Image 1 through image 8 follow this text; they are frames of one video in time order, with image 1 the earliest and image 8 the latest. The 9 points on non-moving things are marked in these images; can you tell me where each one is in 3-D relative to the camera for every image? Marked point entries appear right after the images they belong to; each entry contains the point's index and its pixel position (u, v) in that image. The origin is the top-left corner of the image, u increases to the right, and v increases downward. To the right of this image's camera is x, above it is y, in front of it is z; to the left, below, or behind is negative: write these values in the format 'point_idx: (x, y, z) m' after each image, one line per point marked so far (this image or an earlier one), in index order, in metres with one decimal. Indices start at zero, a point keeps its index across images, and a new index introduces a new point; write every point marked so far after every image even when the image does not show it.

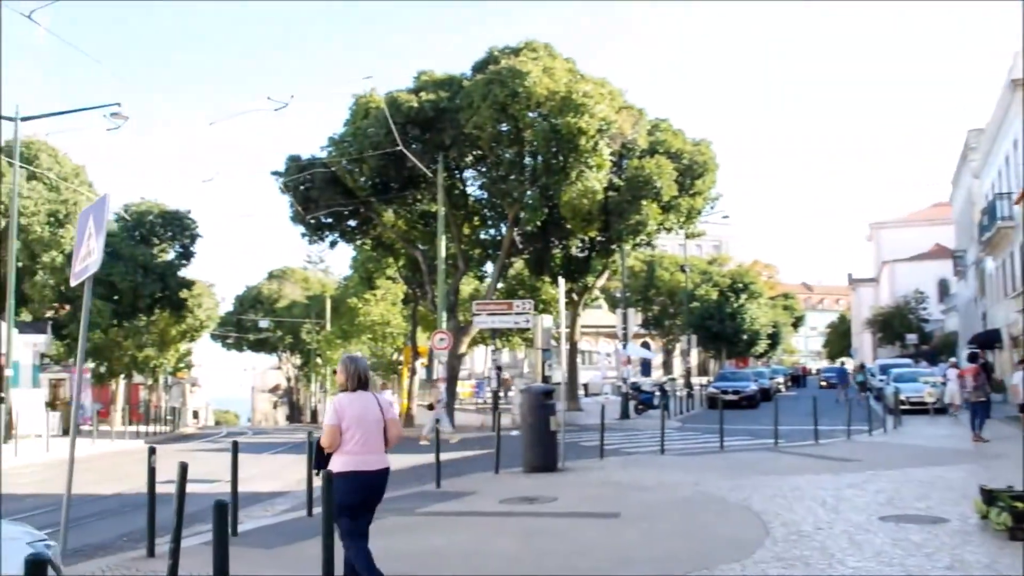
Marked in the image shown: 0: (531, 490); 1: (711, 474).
0: (+0.3, -2.8, +14.3) m
1: (+3.0, -2.8, +15.5) m
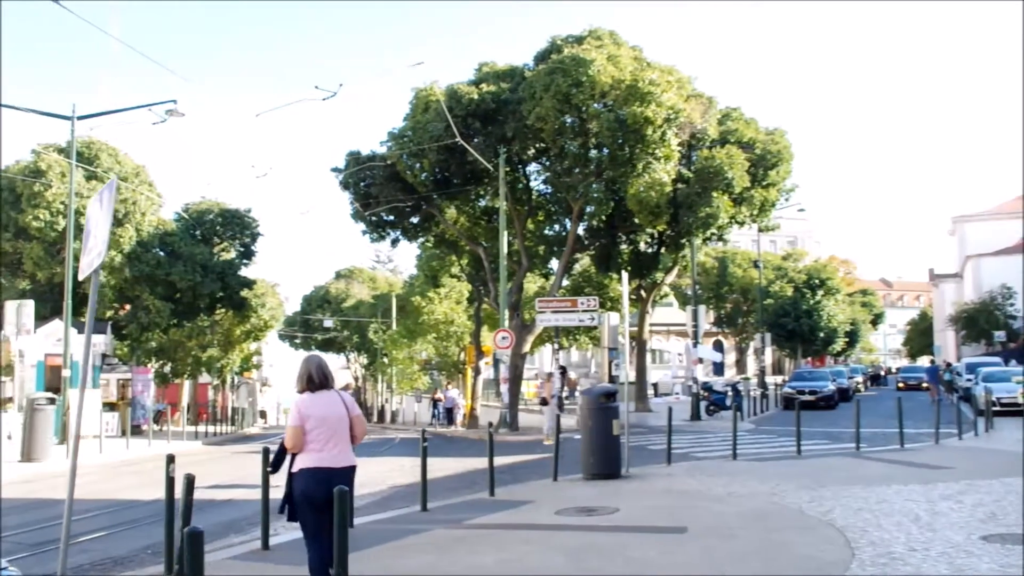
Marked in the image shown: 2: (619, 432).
0: (+1.0, -2.7, +13.2) m
1: (+3.8, -2.7, +14.2) m
2: (+1.6, -2.1, +15.5) m
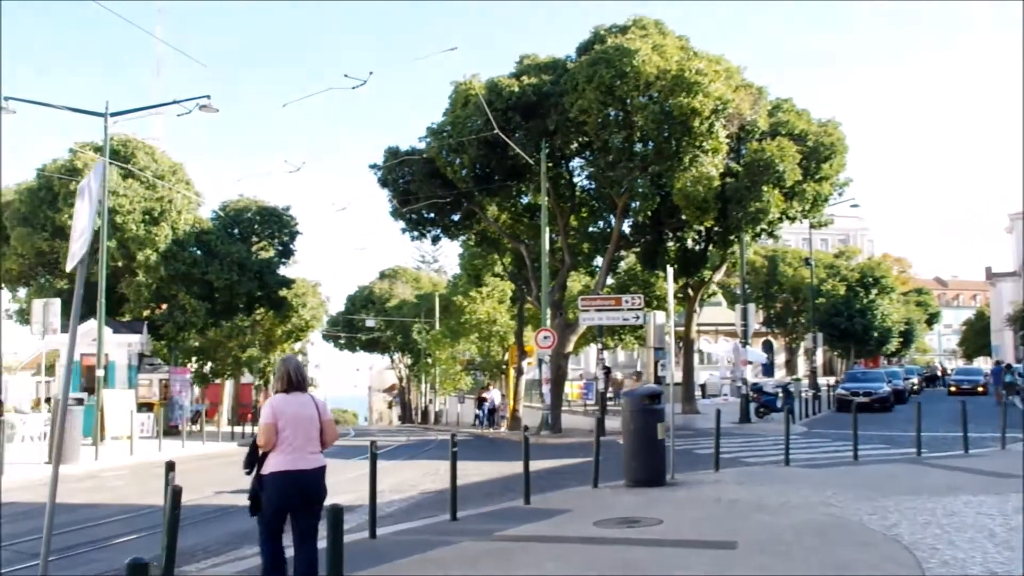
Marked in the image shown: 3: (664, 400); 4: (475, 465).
0: (+1.4, -2.6, +12.3) m
1: (+4.3, -2.6, +13.2) m
2: (+2.1, -2.1, +14.6) m
3: (+2.1, -1.6, +14.7) m
4: (-0.7, -3.3, +19.5) m
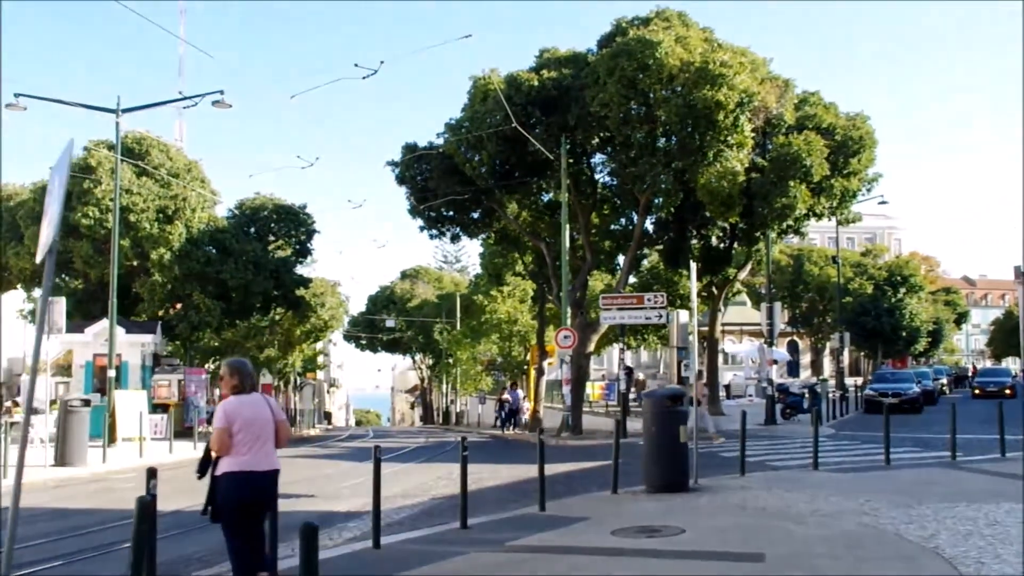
0: (+1.6, -2.6, +11.6) m
1: (+4.4, -2.5, +12.4) m
2: (+2.3, -2.0, +13.9) m
3: (+2.4, -1.5, +14.0) m
4: (-0.4, -3.3, +18.9) m
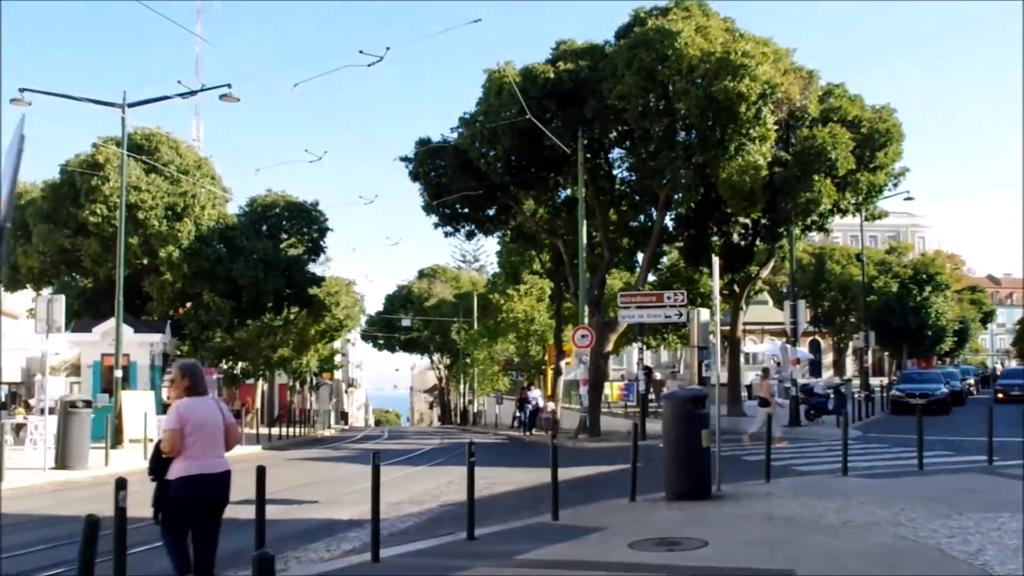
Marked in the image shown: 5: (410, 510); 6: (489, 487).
0: (+1.7, -2.5, +10.8) m
1: (+4.6, -2.5, +11.6) m
2: (+2.5, -2.0, +13.1) m
3: (+2.5, -1.5, +13.2) m
4: (-0.1, -3.2, +18.1) m
5: (-1.3, -2.8, +13.3) m
6: (-0.3, -3.0, +15.6) m
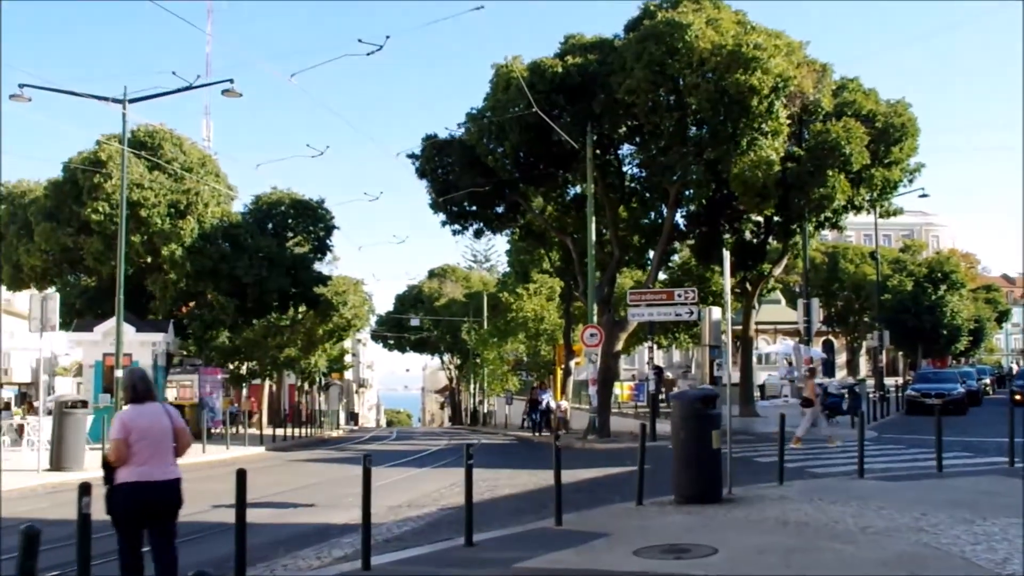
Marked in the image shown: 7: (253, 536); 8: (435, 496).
0: (+1.7, -2.4, +10.3) m
1: (+4.6, -2.4, +11.1) m
2: (+2.5, -1.9, +12.6) m
3: (+2.5, -1.4, +12.7) m
4: (-0.1, -3.2, +17.6) m
5: (-1.3, -2.8, +12.8) m
6: (-0.3, -2.9, +15.1) m
7: (-2.9, -2.8, +11.7) m
8: (-1.1, -2.9, +14.5) m
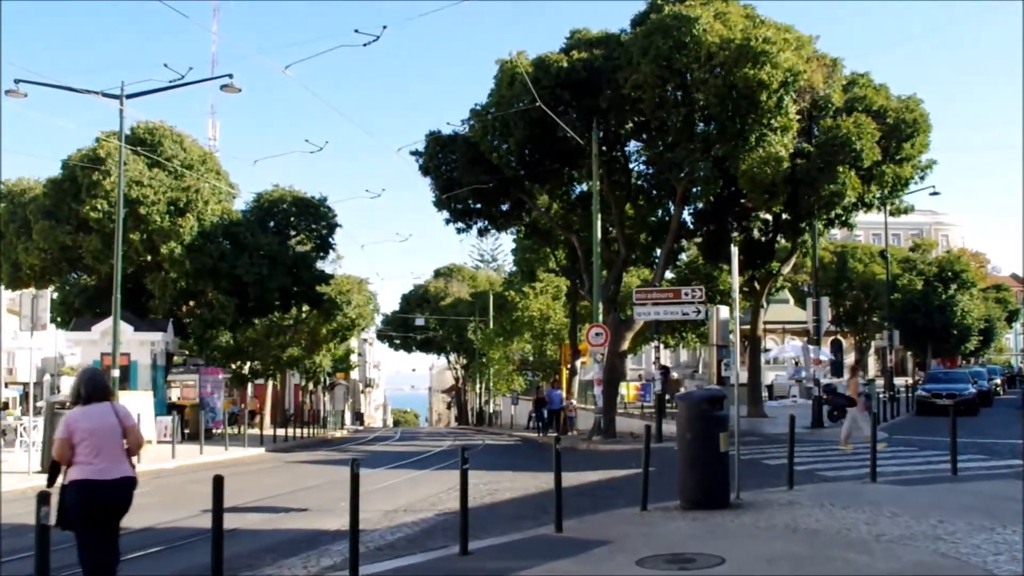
0: (+1.7, -2.4, +9.9) m
1: (+4.6, -2.4, +10.6) m
2: (+2.5, -1.9, +12.1) m
3: (+2.5, -1.4, +12.2) m
4: (0.0, -3.1, +17.2) m
5: (-1.3, -2.7, +12.4) m
6: (-0.3, -2.9, +14.6) m
7: (-2.9, -2.7, +11.2) m
8: (-1.1, -2.9, +14.1) m
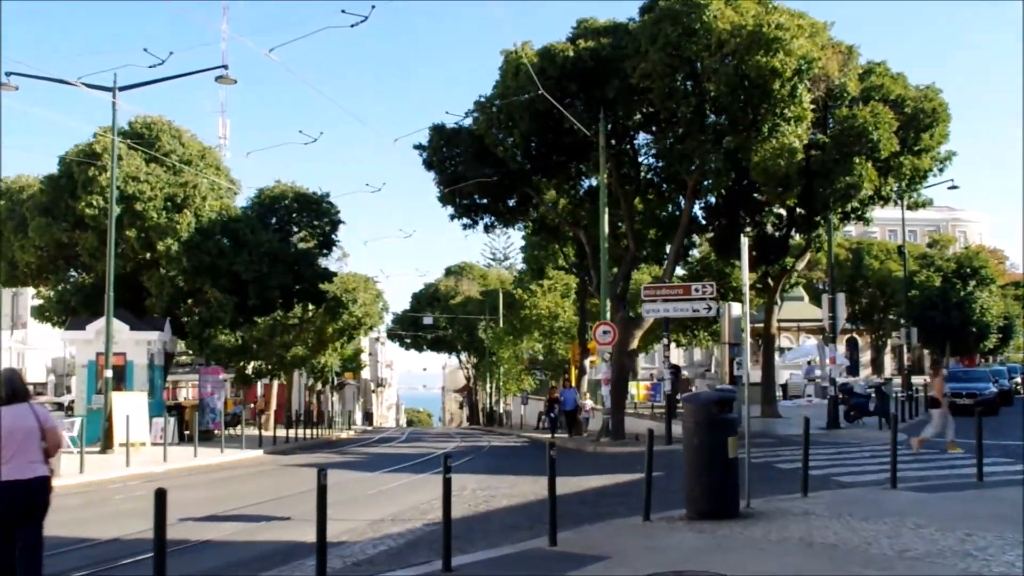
0: (+1.6, -2.3, +9.0) m
1: (+4.5, -2.3, +9.7) m
2: (+2.4, -1.8, +11.3) m
3: (+2.5, -1.3, +11.4) m
4: (0.0, -3.0, +16.4) m
5: (-1.3, -2.7, +11.6) m
6: (-0.3, -2.8, +13.8) m
7: (-3.0, -2.7, +10.5) m
8: (-1.1, -2.8, +13.3) m
